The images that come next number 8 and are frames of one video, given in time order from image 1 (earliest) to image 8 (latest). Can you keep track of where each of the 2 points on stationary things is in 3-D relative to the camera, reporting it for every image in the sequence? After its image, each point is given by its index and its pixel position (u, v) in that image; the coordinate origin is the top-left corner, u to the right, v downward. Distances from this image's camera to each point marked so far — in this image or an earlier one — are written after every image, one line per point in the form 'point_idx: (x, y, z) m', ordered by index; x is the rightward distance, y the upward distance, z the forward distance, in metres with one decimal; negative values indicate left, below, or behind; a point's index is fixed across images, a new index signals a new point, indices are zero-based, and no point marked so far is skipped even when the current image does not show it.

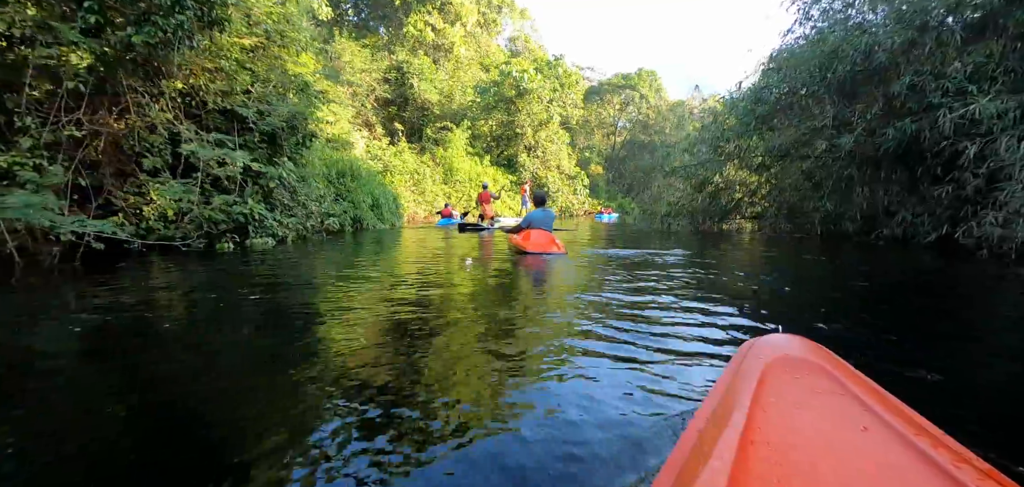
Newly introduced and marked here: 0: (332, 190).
0: (-3.9, +1.1, +10.0) m
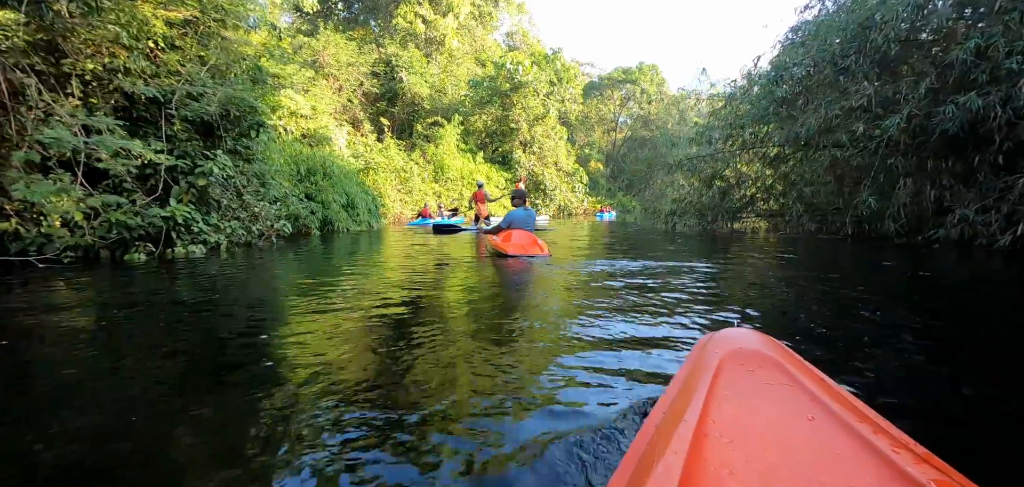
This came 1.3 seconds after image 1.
0: (-4.1, +1.0, +9.0) m
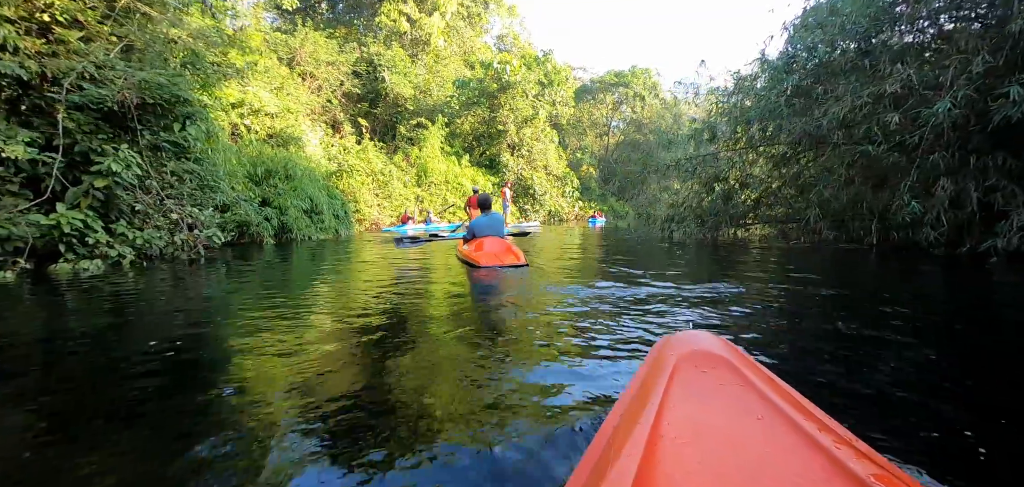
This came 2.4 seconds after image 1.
0: (-4.5, +0.9, +8.0) m
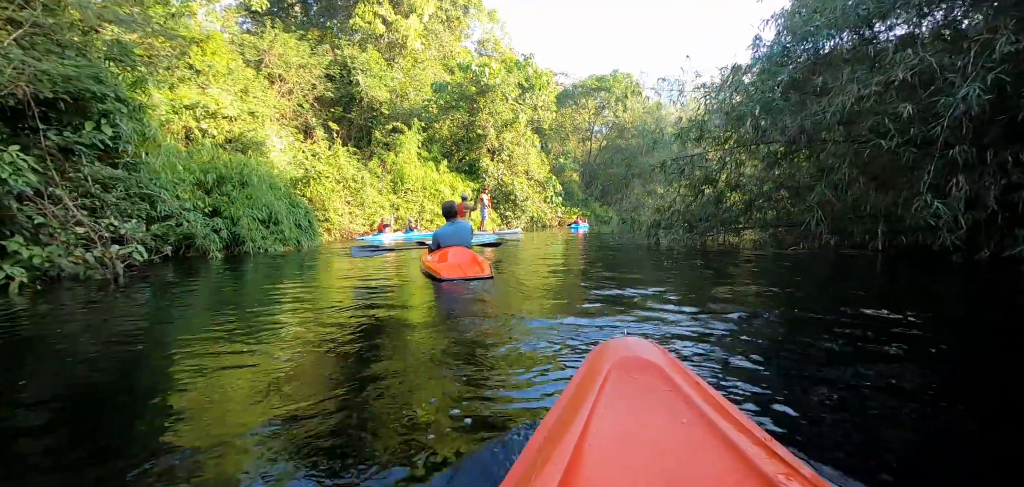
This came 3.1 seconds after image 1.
0: (-4.9, +0.6, +7.3) m
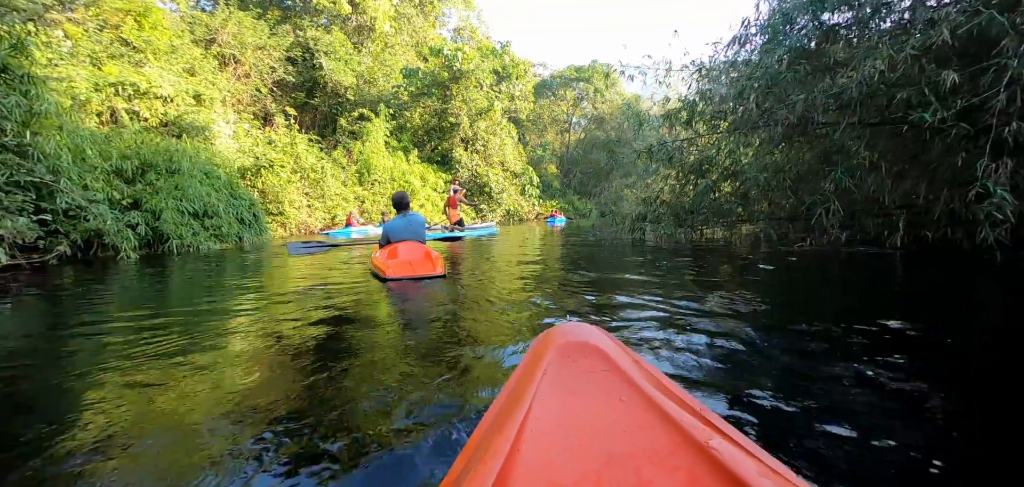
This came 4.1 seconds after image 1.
0: (-5.3, +0.7, +6.2) m
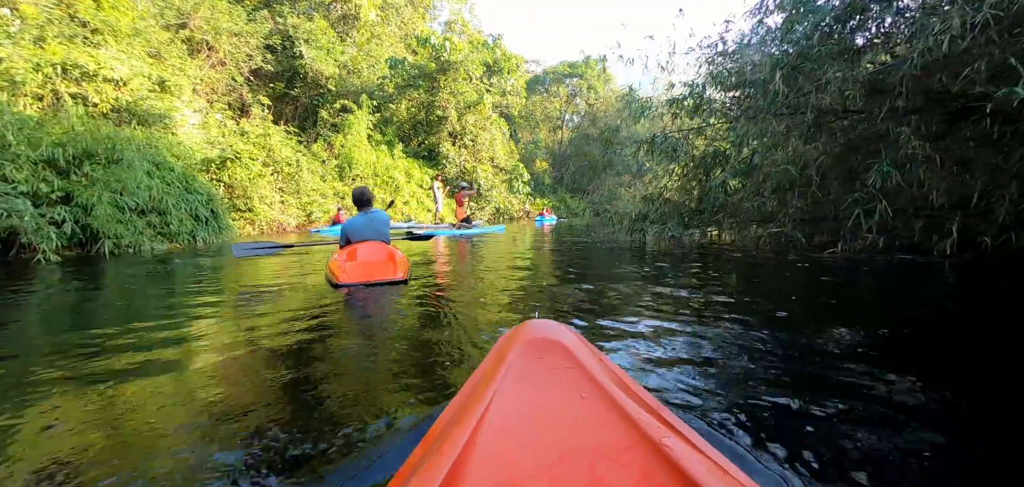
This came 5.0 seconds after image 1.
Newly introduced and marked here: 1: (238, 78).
0: (-5.5, +0.7, +5.4) m
1: (-8.5, +5.2, +14.7) m
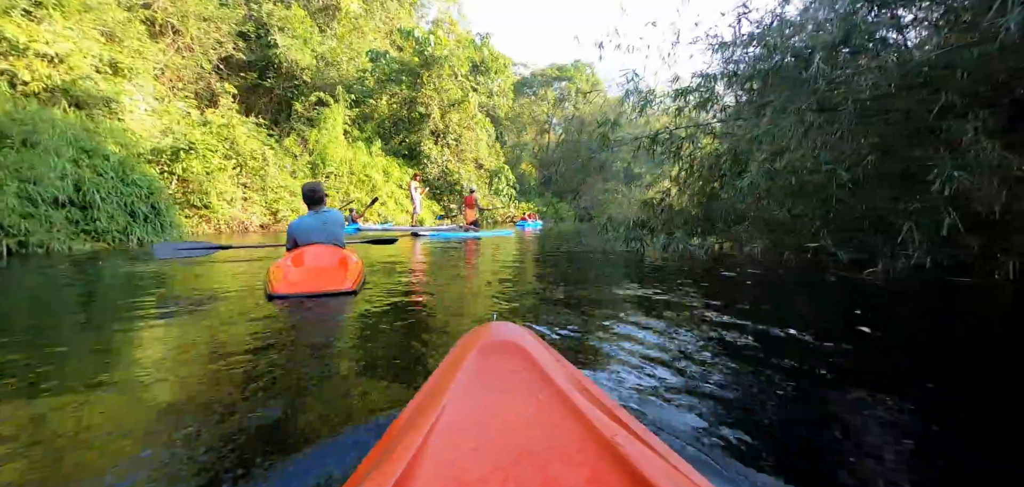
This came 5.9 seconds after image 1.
0: (-5.7, +0.7, +4.5) m
1: (-8.9, +5.2, +13.8) m
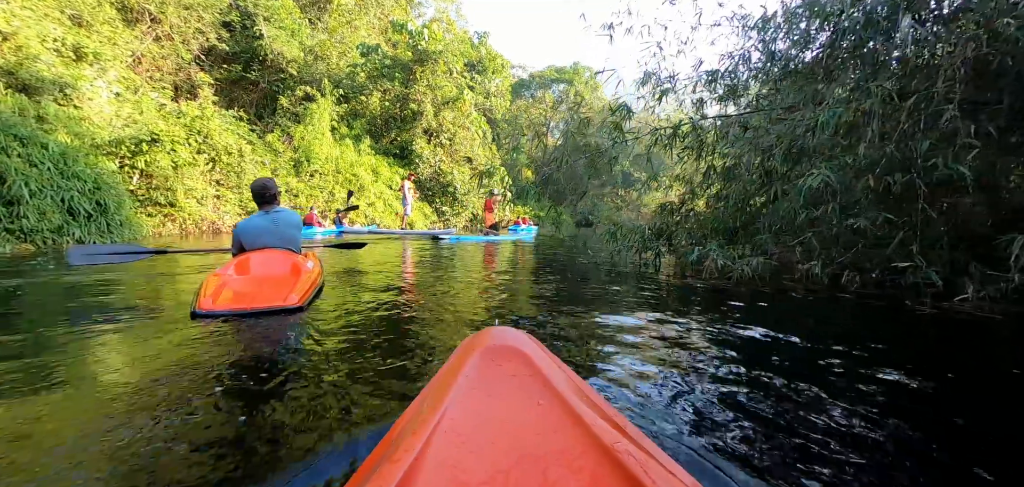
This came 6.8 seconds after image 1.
0: (-5.7, +0.7, +3.7) m
1: (-9.0, +5.2, +13.0) m
